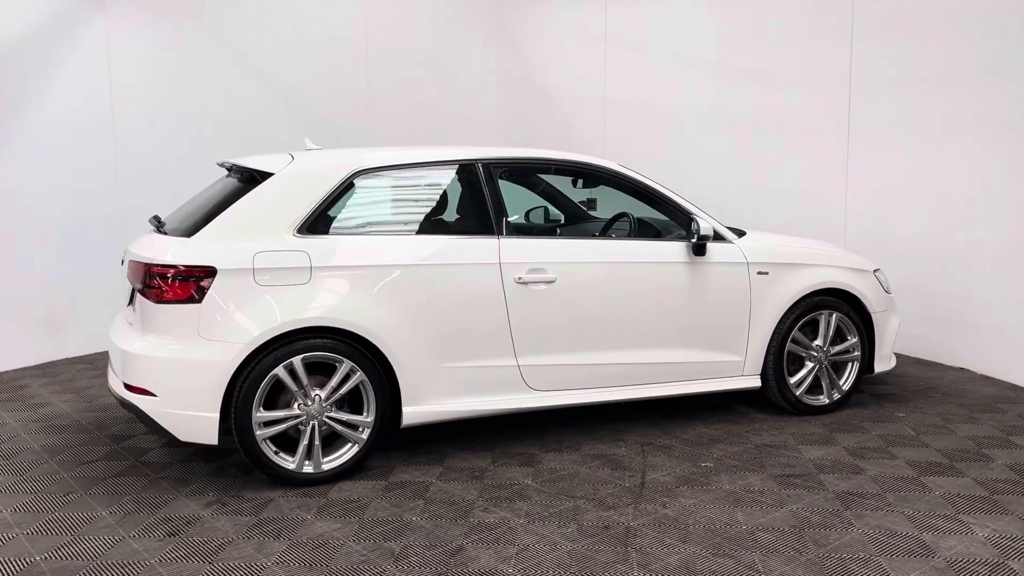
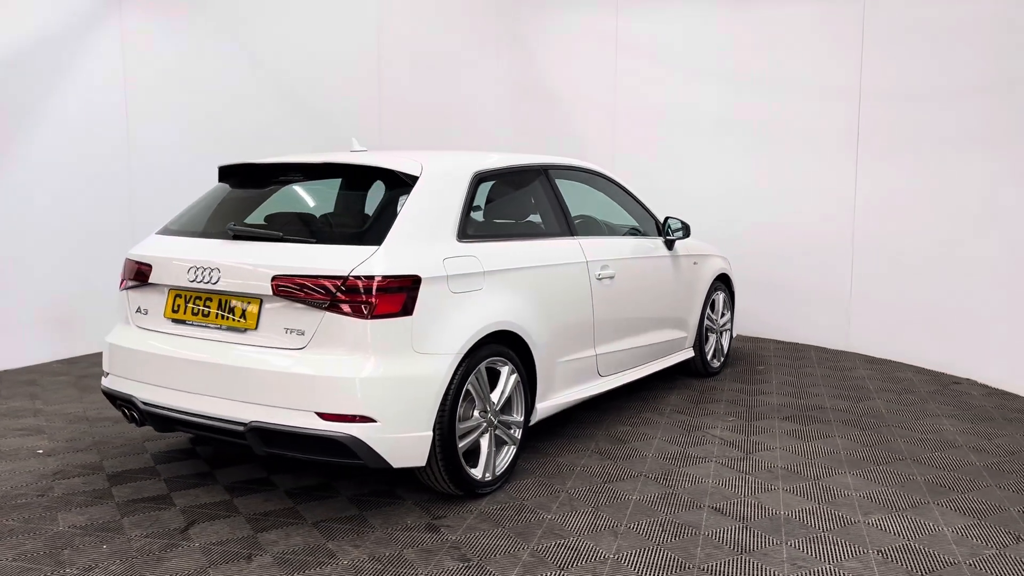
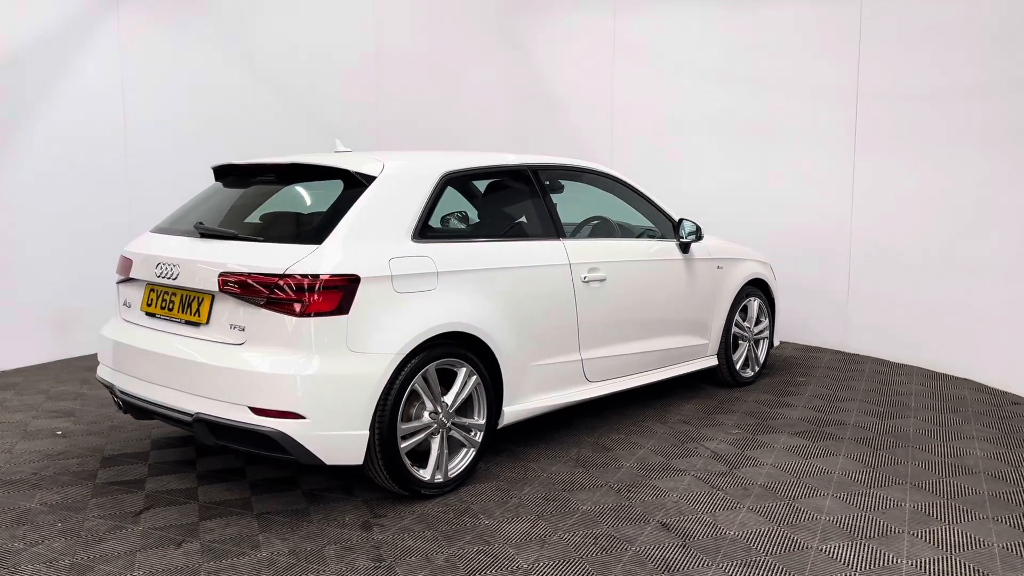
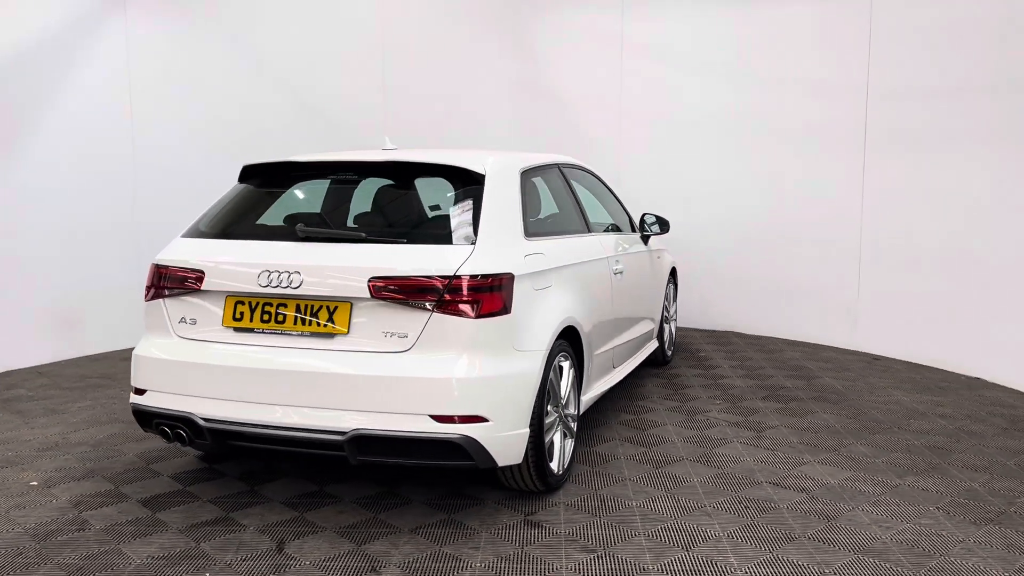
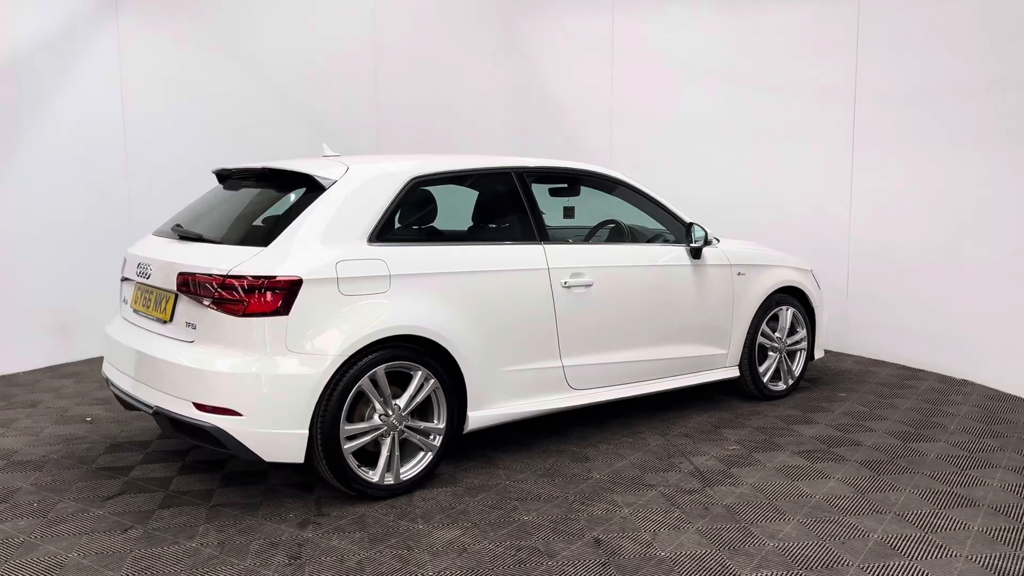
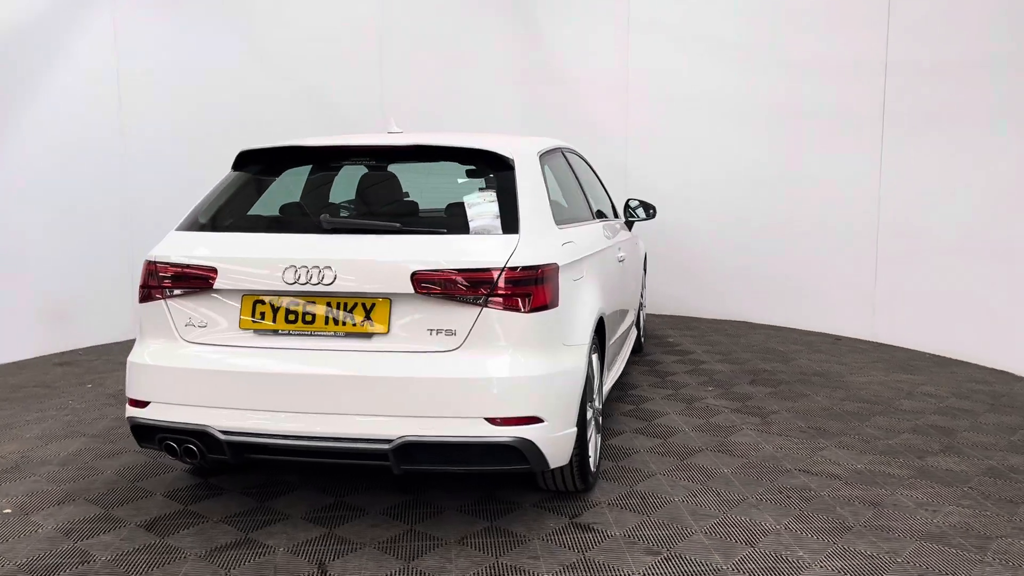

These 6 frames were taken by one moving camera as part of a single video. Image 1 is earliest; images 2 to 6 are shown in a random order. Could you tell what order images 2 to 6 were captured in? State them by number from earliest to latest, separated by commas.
5, 3, 2, 4, 6
